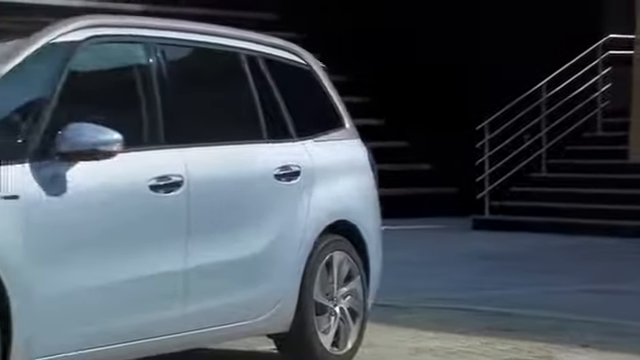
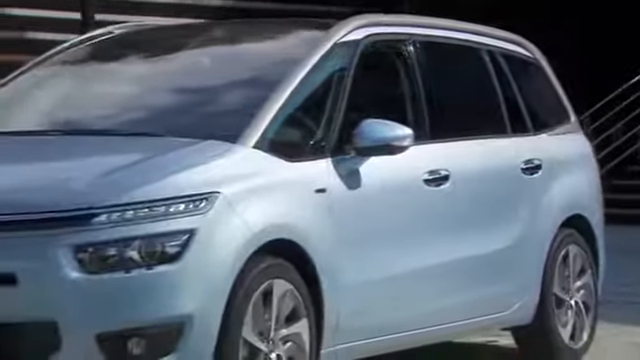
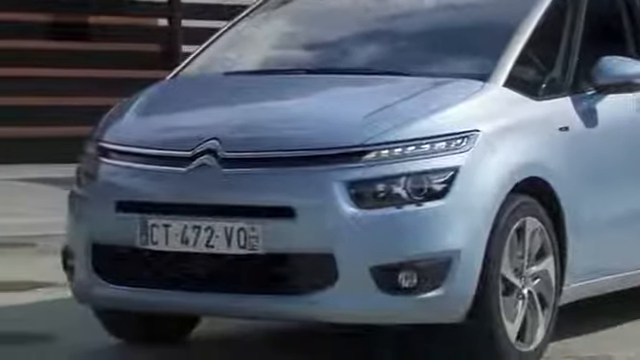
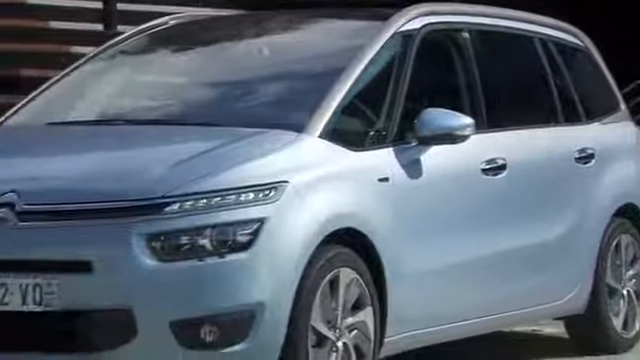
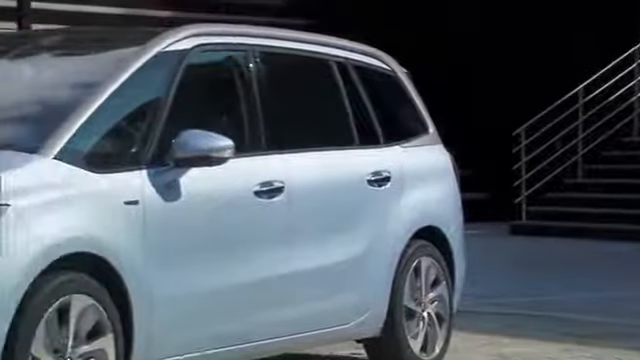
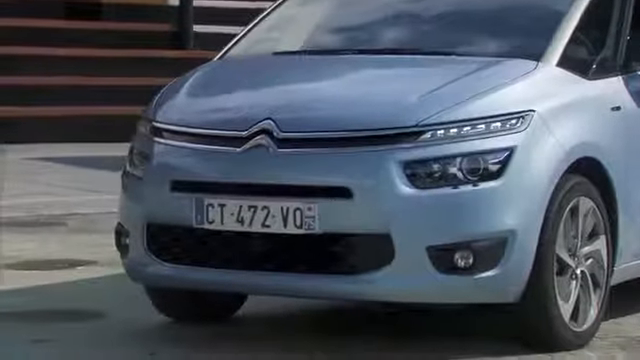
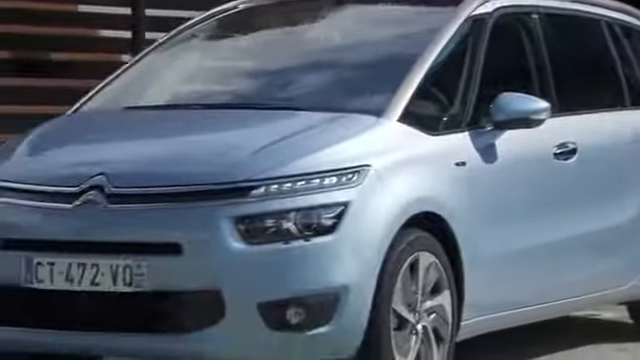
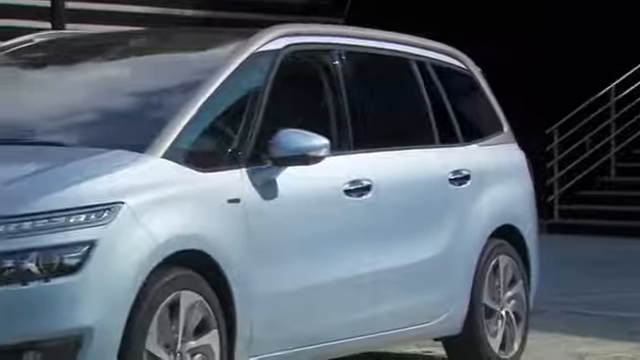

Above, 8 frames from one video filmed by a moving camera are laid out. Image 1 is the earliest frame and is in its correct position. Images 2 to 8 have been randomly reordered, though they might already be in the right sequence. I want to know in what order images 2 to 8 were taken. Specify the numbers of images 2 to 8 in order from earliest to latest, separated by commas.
5, 8, 2, 4, 7, 3, 6
